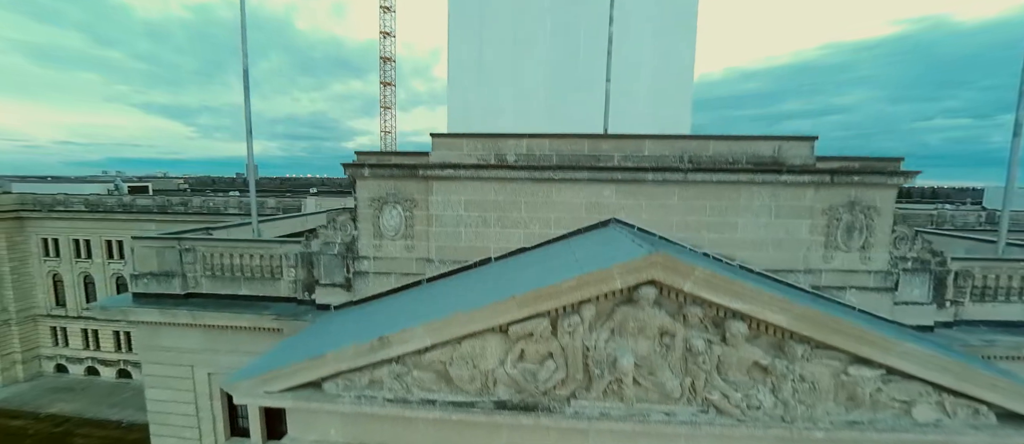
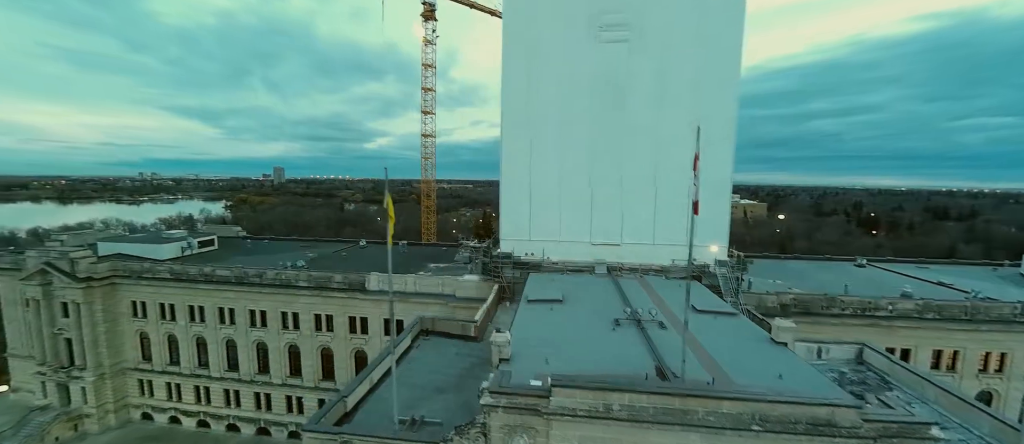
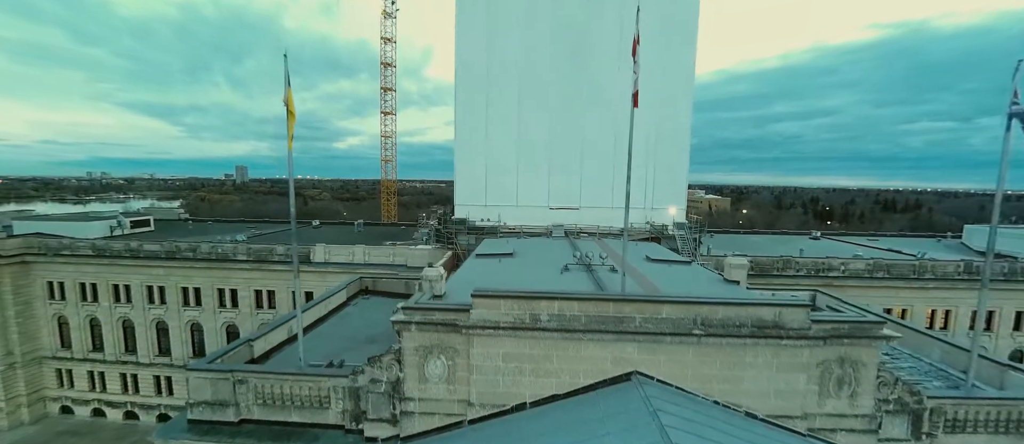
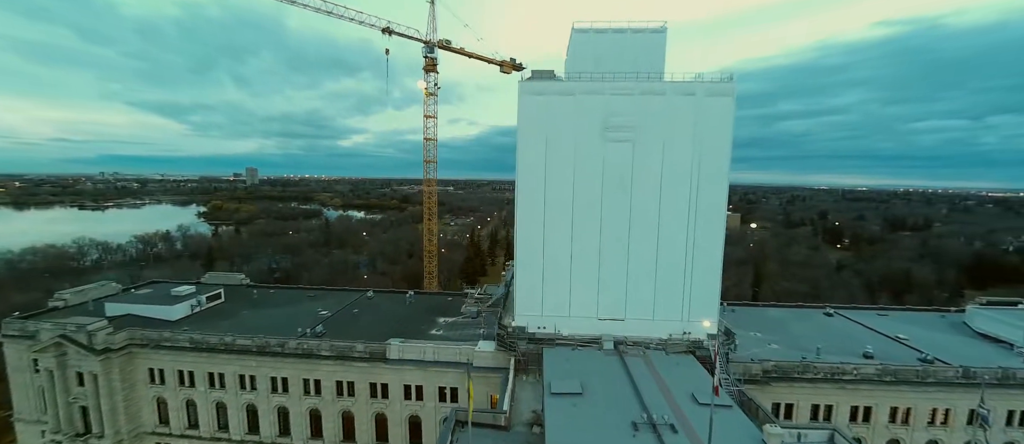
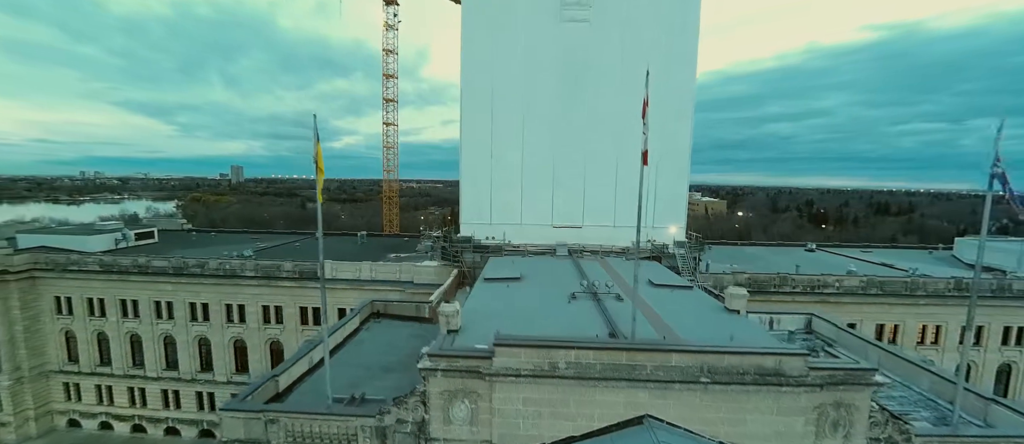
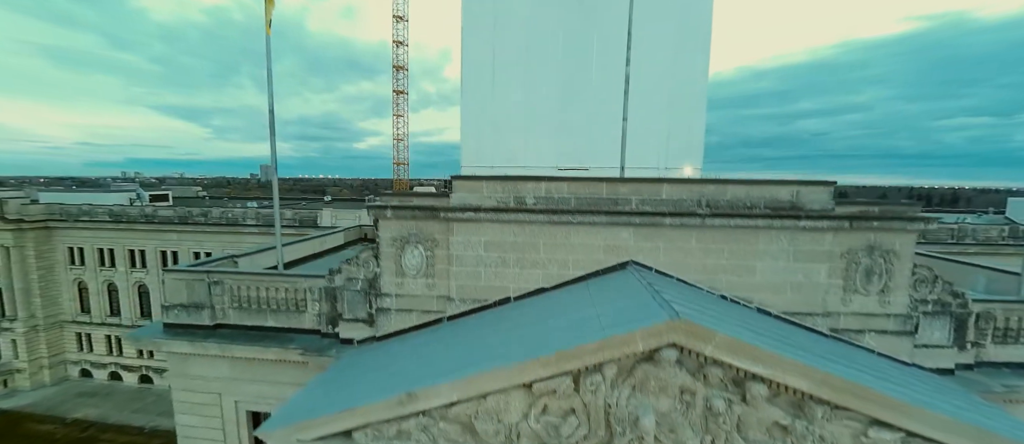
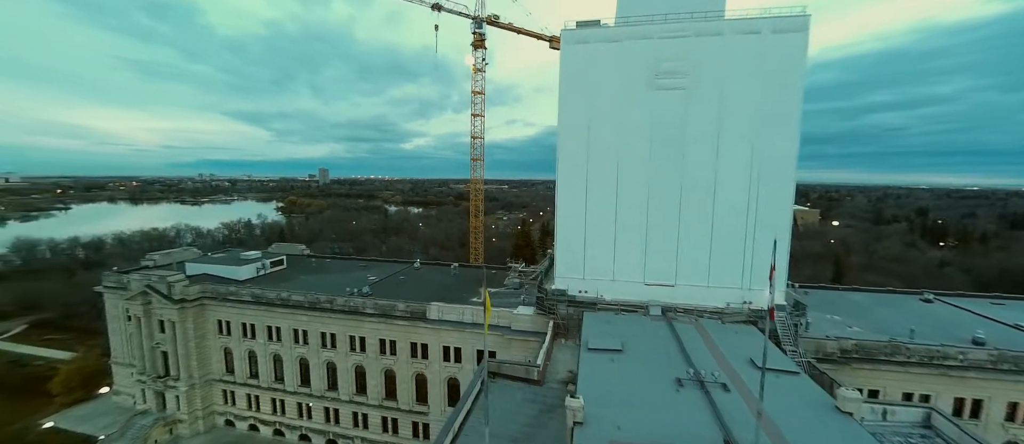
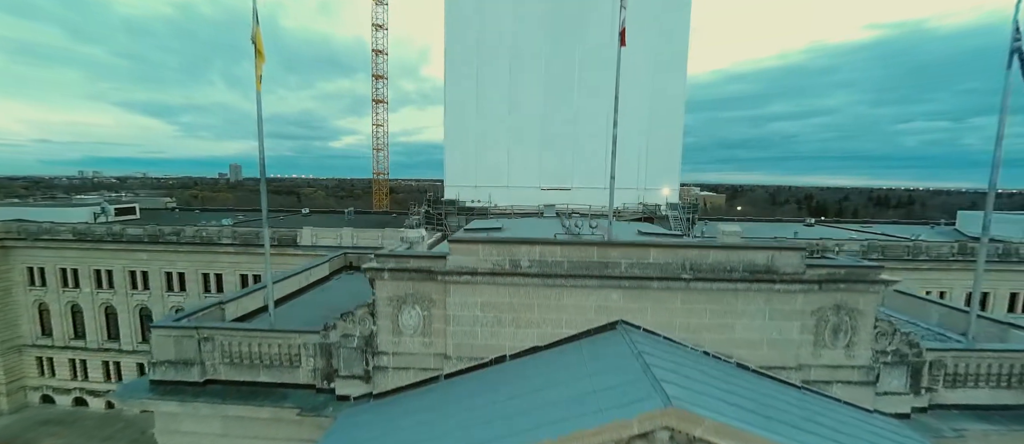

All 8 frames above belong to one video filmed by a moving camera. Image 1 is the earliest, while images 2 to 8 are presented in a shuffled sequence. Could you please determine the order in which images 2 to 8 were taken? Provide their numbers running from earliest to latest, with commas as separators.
6, 8, 3, 5, 2, 7, 4
